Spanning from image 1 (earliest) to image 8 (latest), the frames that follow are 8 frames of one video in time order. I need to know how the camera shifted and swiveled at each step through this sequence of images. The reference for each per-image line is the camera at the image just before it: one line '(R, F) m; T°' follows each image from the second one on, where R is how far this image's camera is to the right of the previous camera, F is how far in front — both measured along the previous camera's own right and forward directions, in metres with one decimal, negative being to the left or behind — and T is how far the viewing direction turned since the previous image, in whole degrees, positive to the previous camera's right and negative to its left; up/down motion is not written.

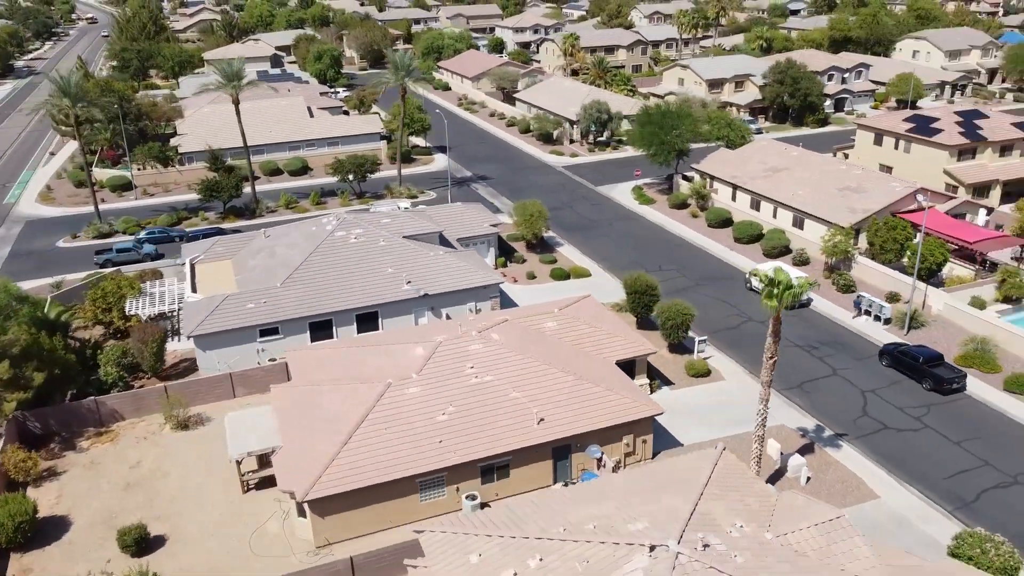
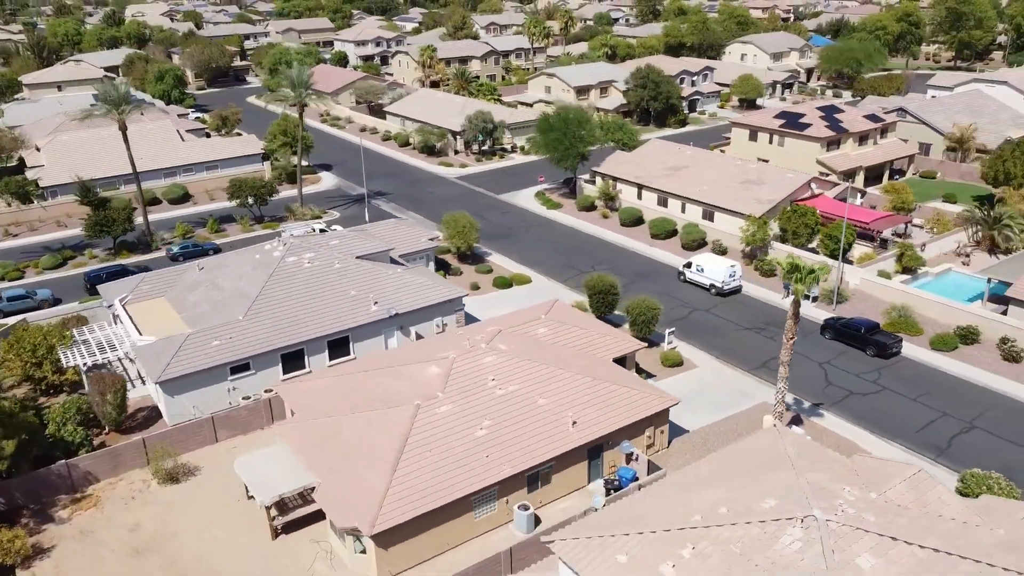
(-6.4, +0.4) m; +12°
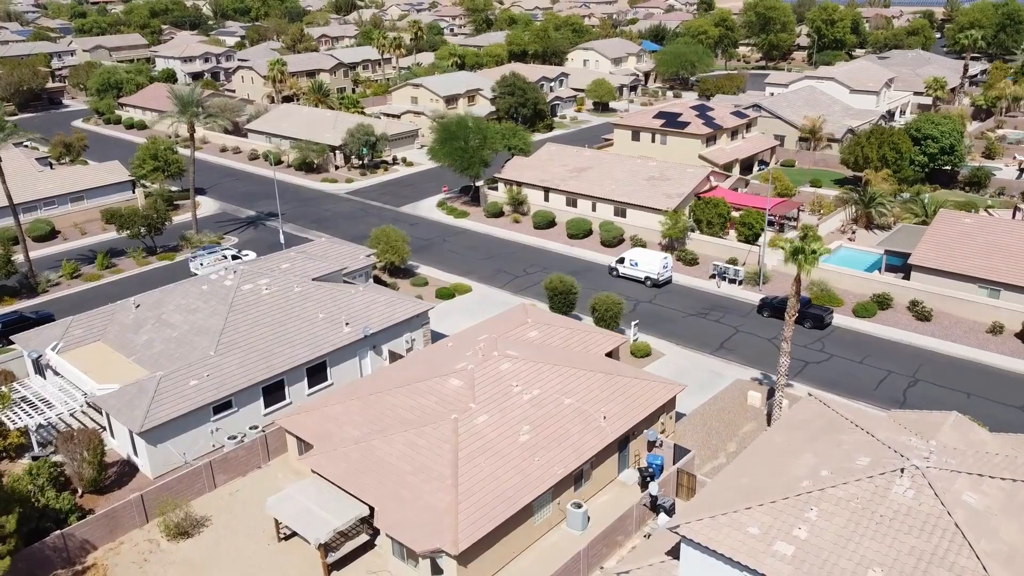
(-6.7, +0.5) m; +13°
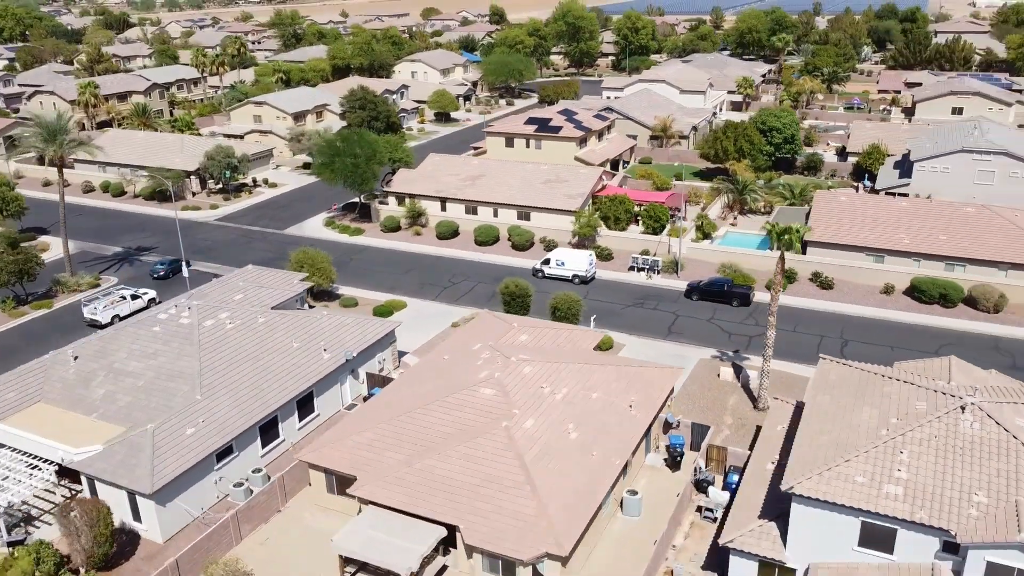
(-7.8, +0.7) m; +14°
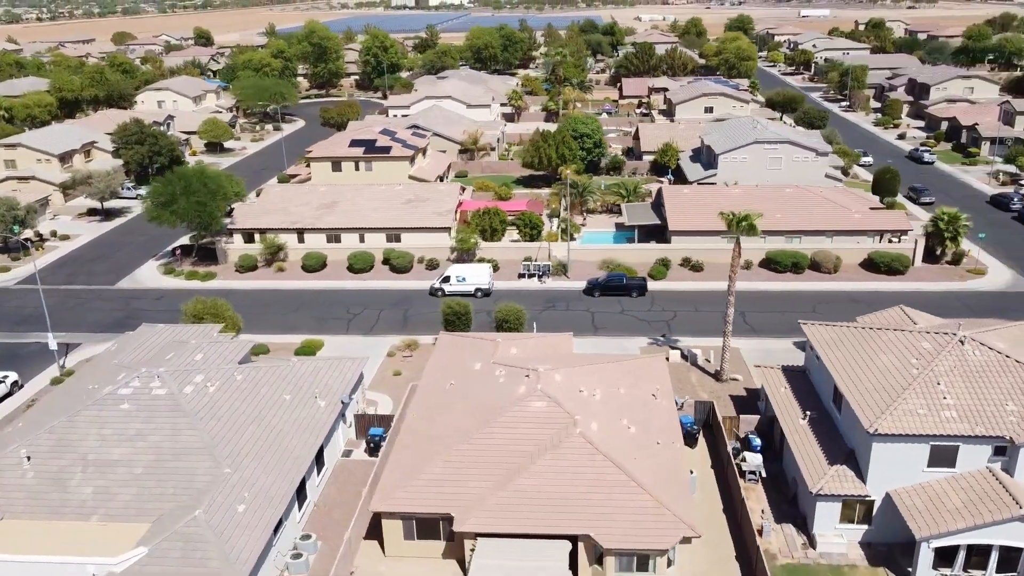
(-10.9, +1.6) m; +20°
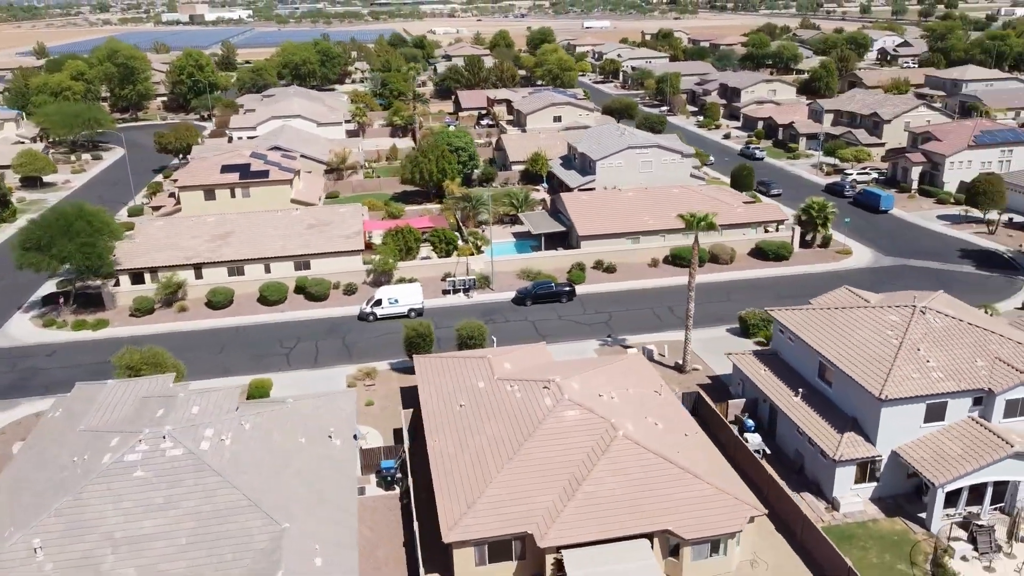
(-7.8, +0.7) m; +14°
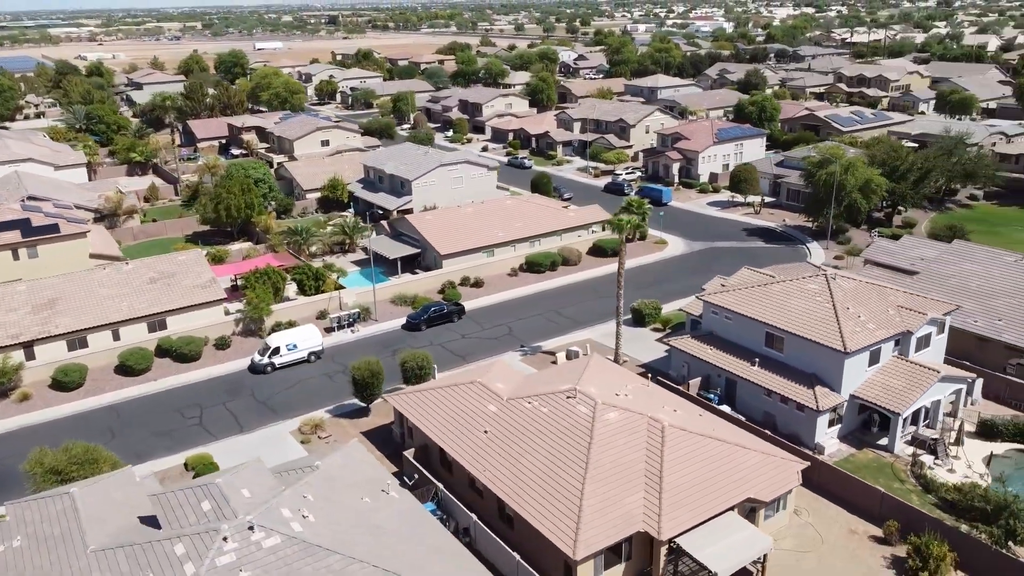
(-12.2, +2.0) m; +22°
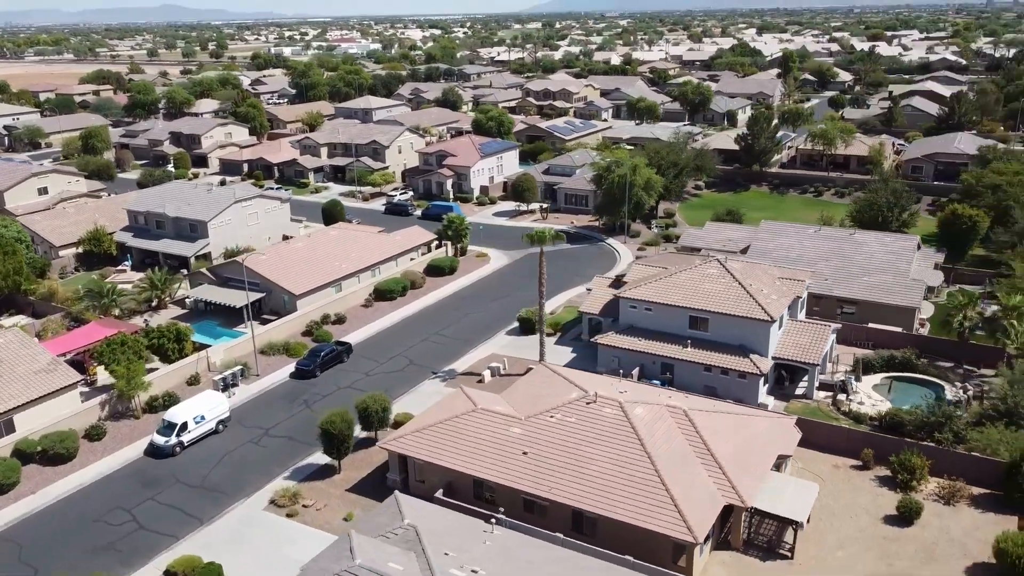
(-13.3, +2.6) m; +24°
